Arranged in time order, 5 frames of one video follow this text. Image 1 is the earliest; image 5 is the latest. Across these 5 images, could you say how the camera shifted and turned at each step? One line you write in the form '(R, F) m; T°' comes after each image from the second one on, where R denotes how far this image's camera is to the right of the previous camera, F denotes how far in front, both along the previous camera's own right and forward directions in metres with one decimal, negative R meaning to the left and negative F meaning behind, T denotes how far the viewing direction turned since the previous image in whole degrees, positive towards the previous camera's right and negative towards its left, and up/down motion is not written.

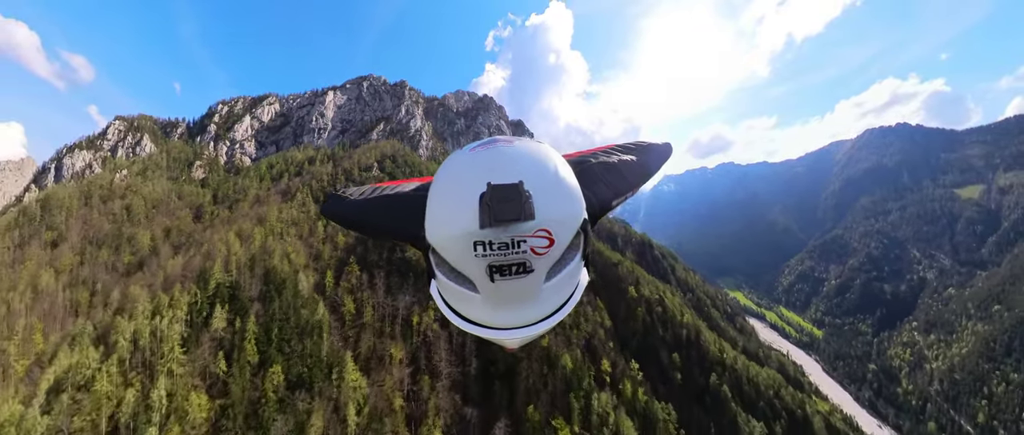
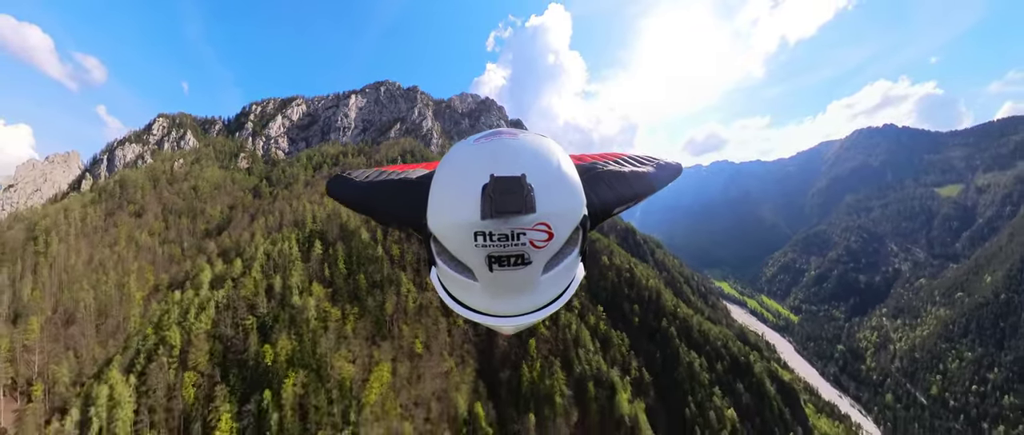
(+1.5, -14.0) m; 0°
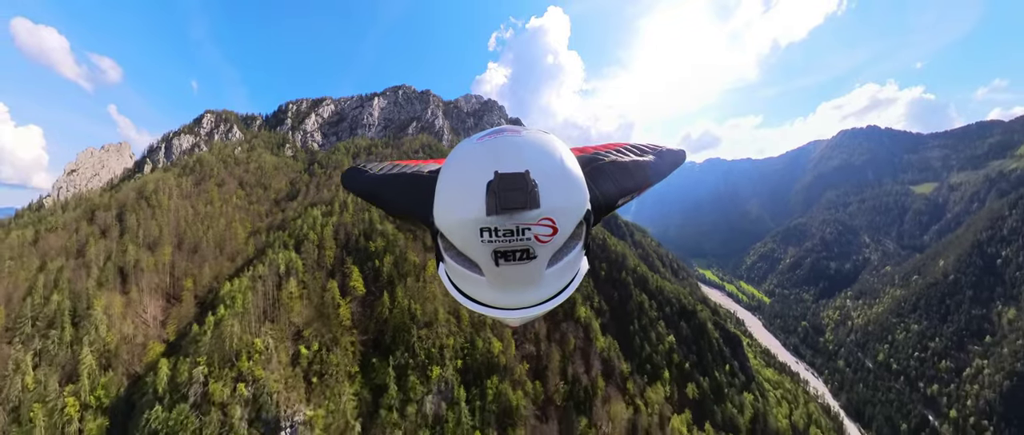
(+1.9, -19.4) m; 0°
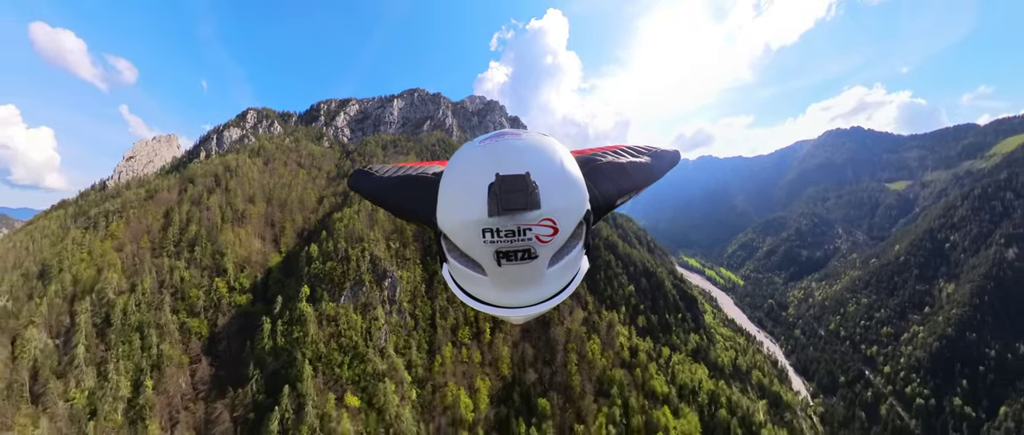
(+2.1, -22.2) m; 0°
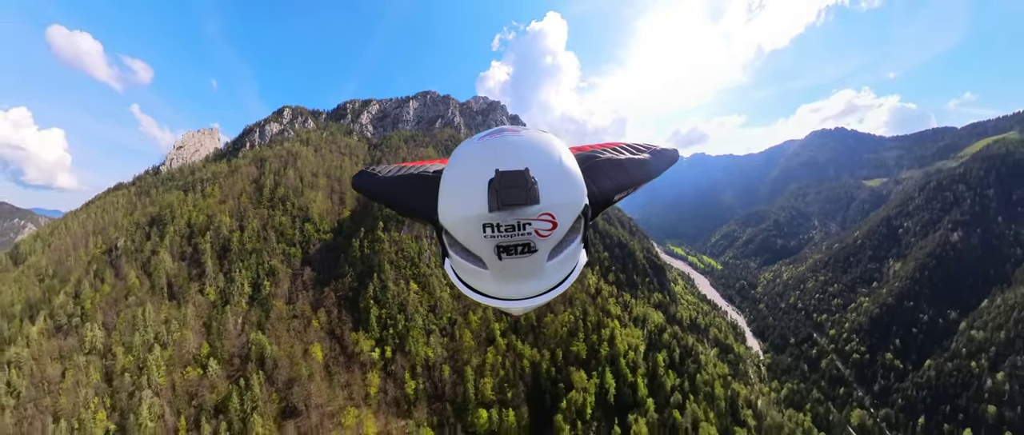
(+1.8, -23.7) m; 0°
